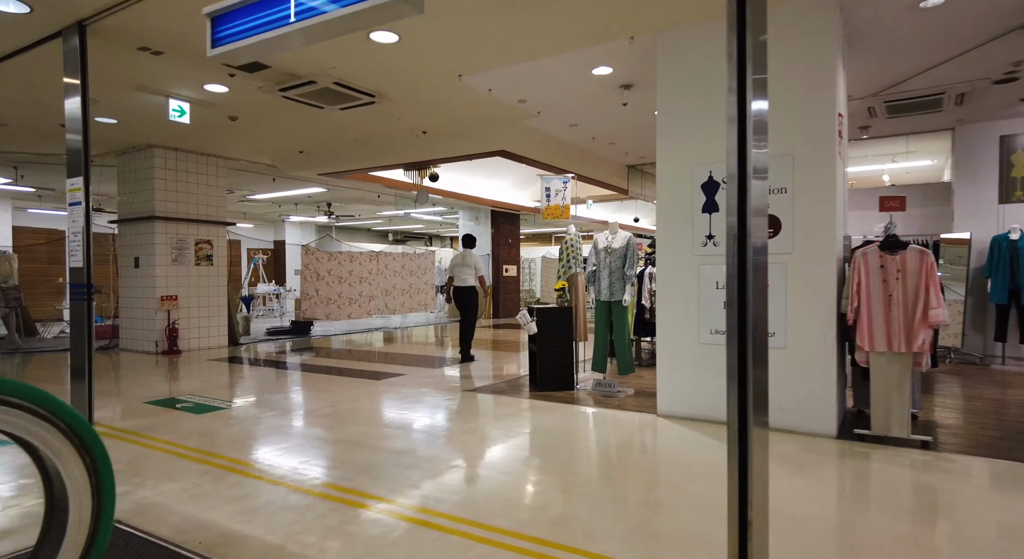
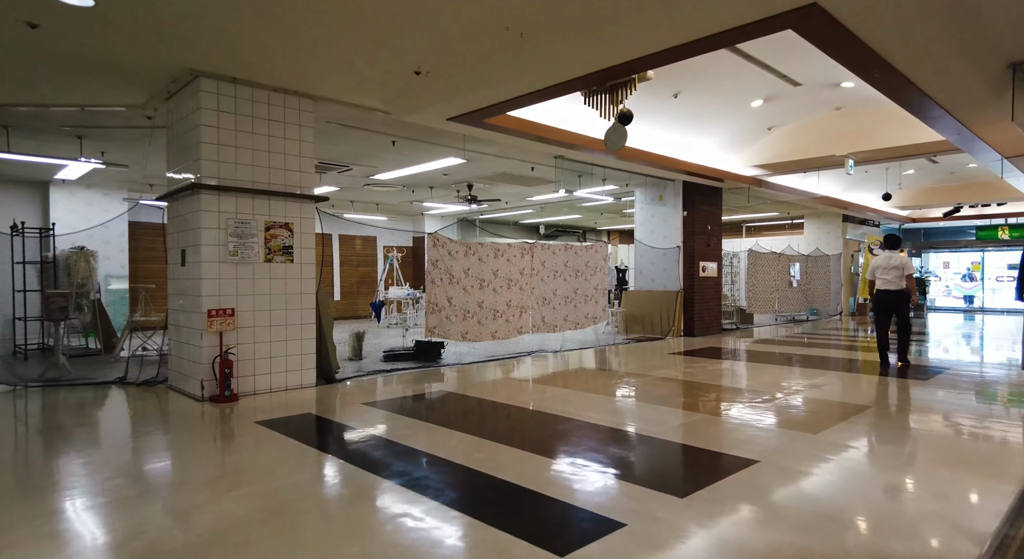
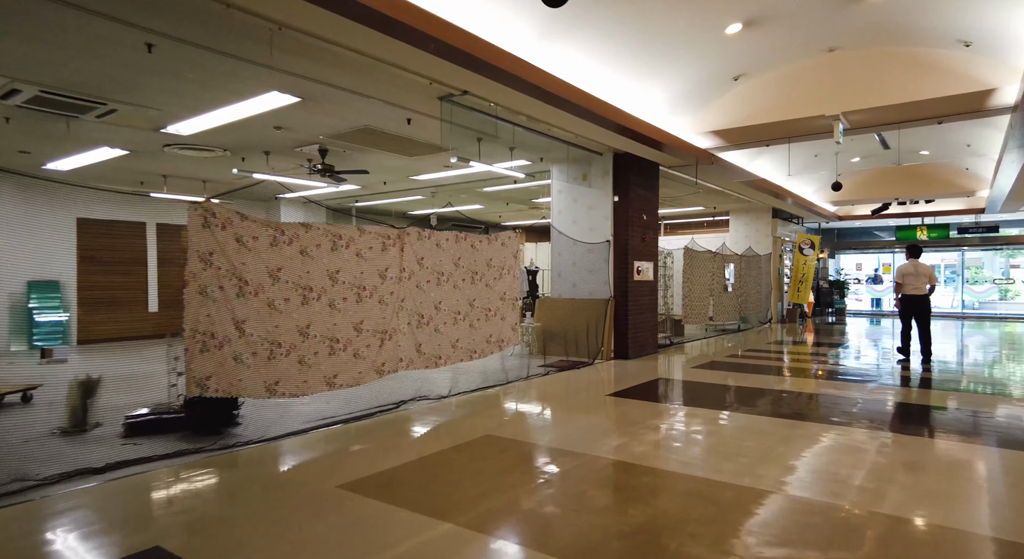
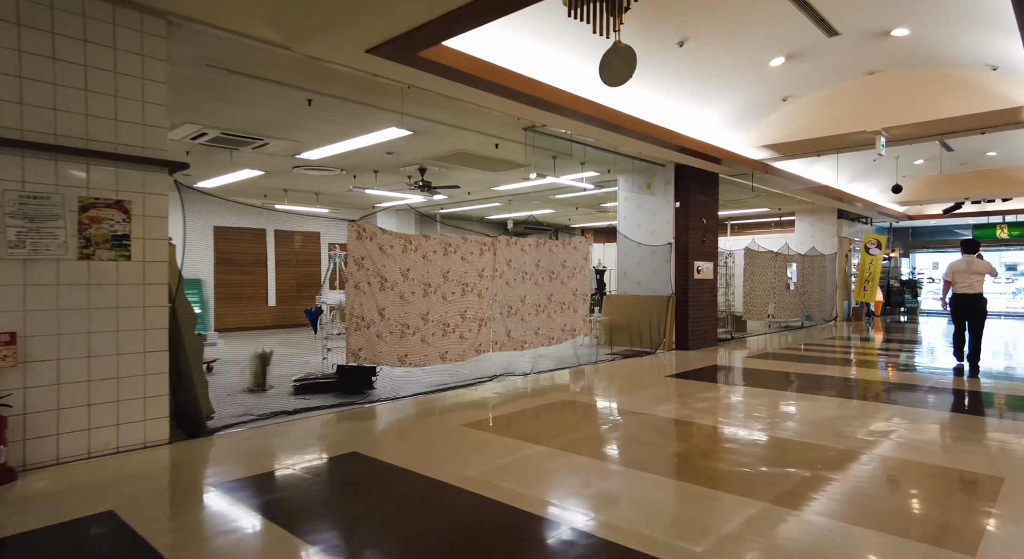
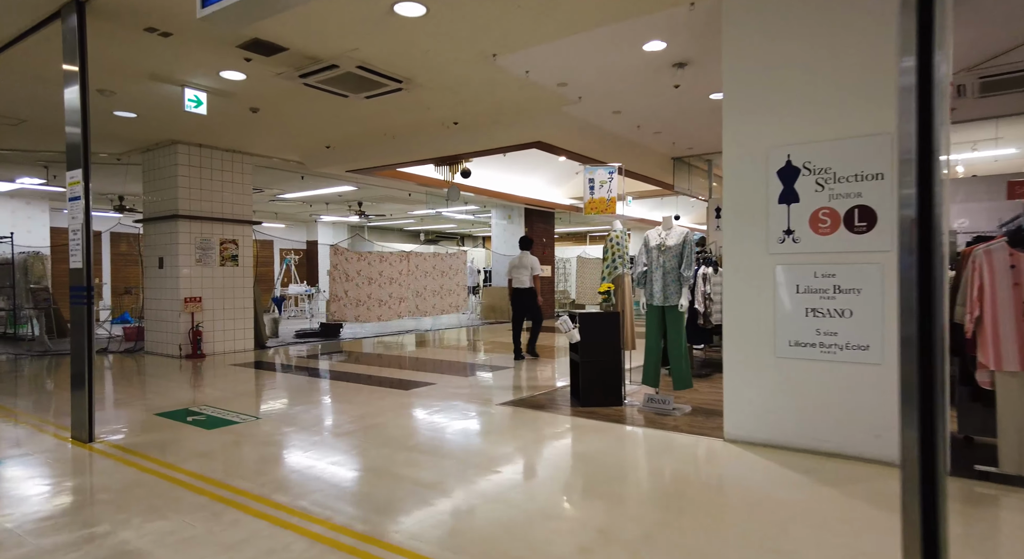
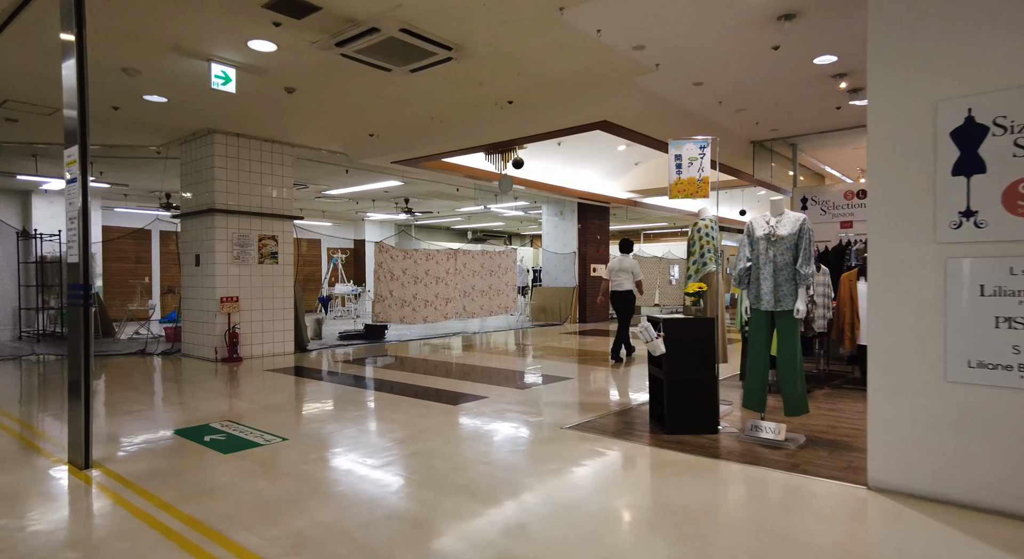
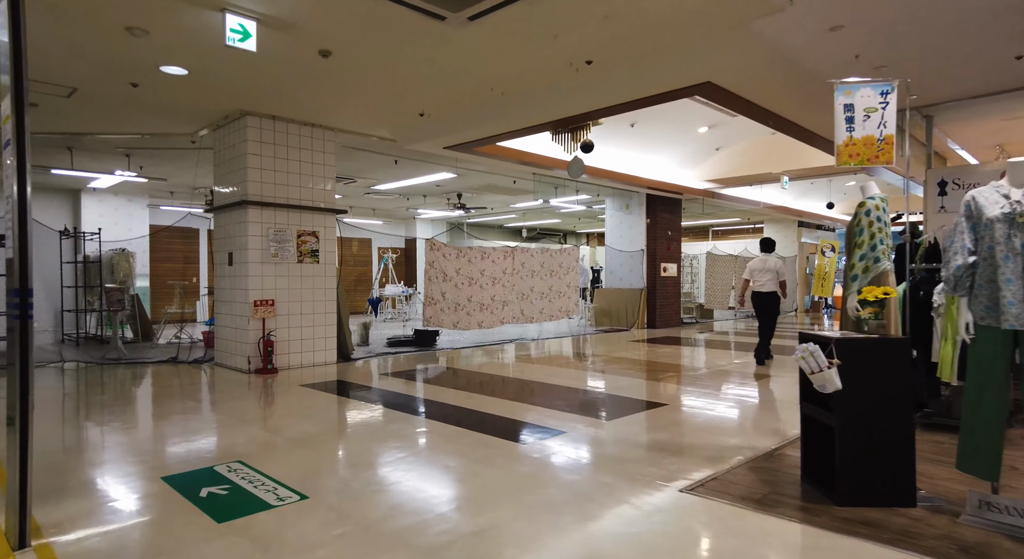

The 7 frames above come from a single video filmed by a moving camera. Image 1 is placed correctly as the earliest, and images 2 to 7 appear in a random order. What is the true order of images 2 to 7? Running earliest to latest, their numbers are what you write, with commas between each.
5, 6, 7, 2, 4, 3
